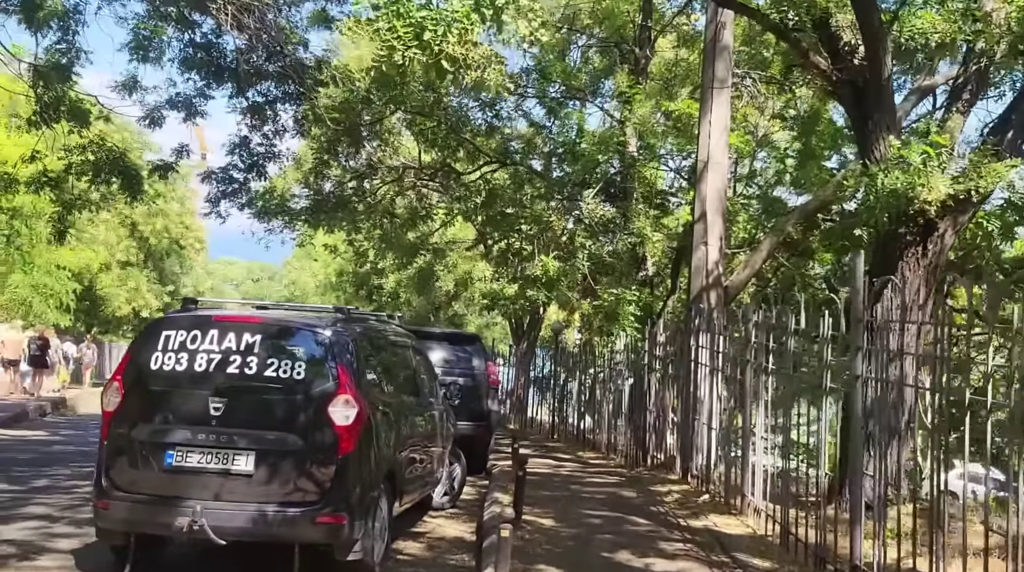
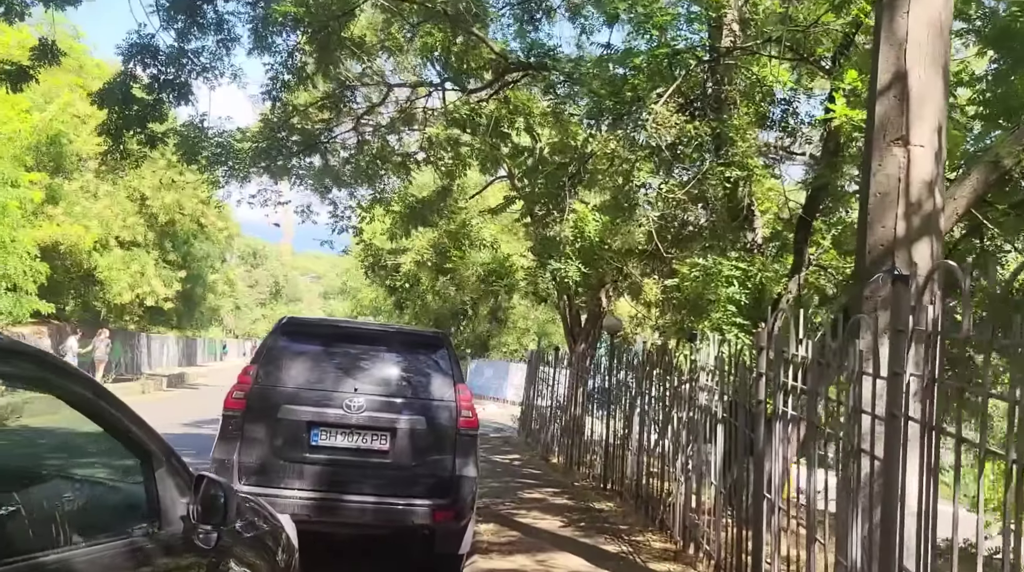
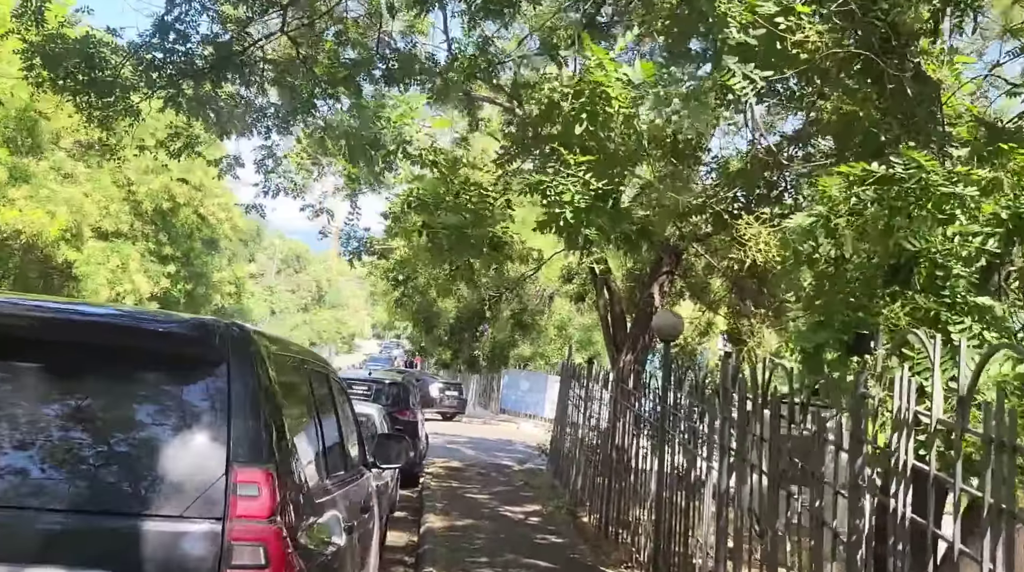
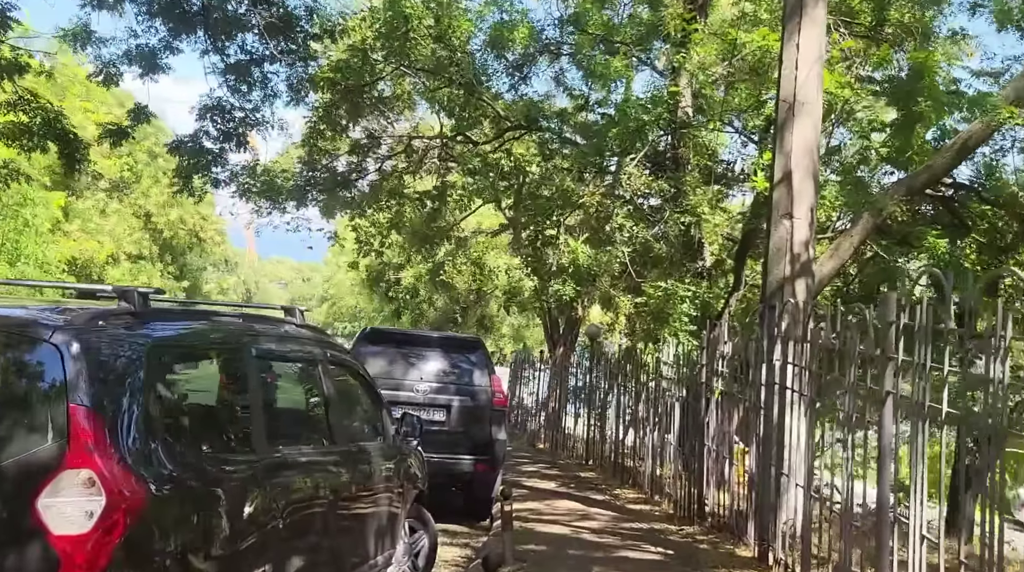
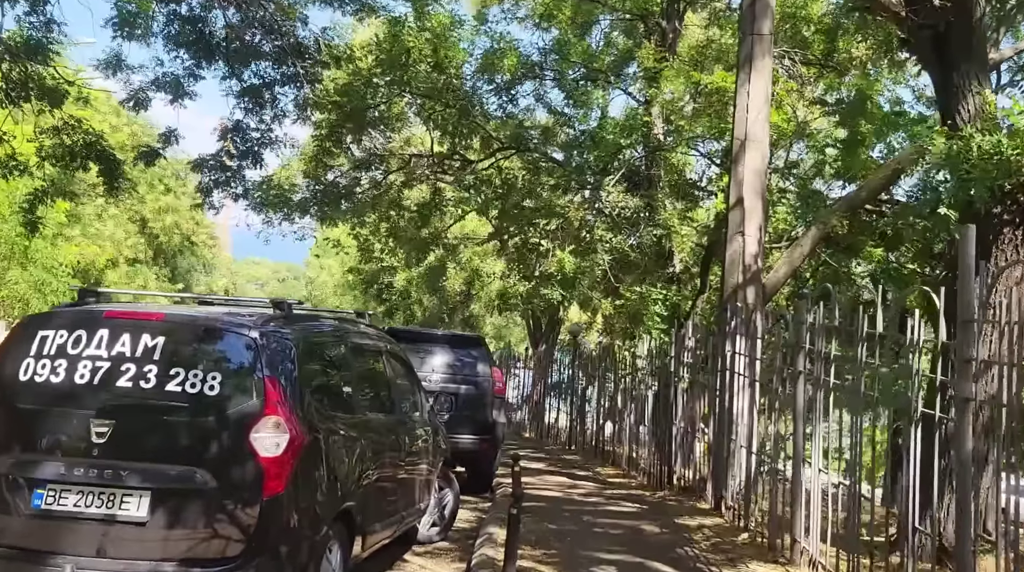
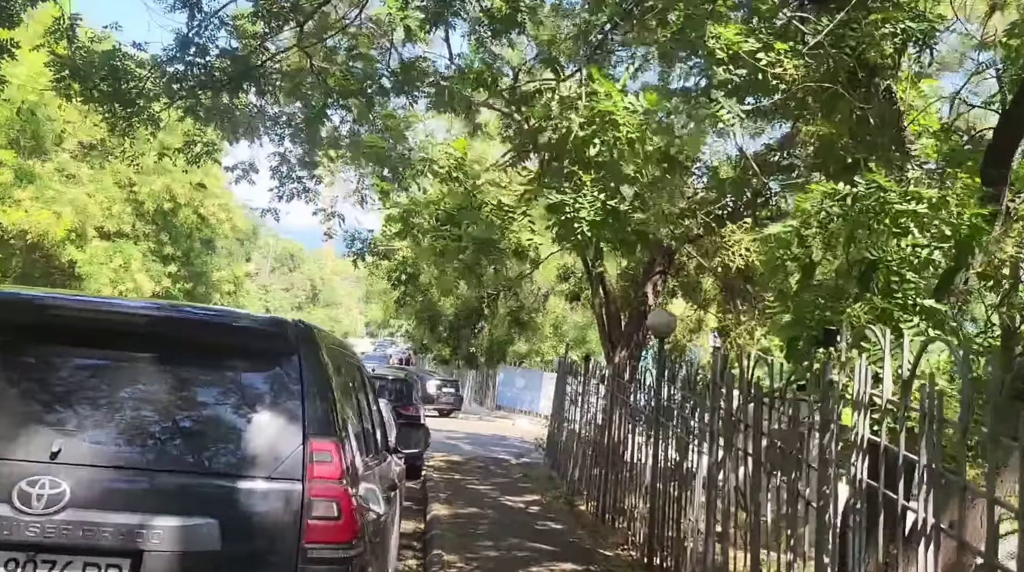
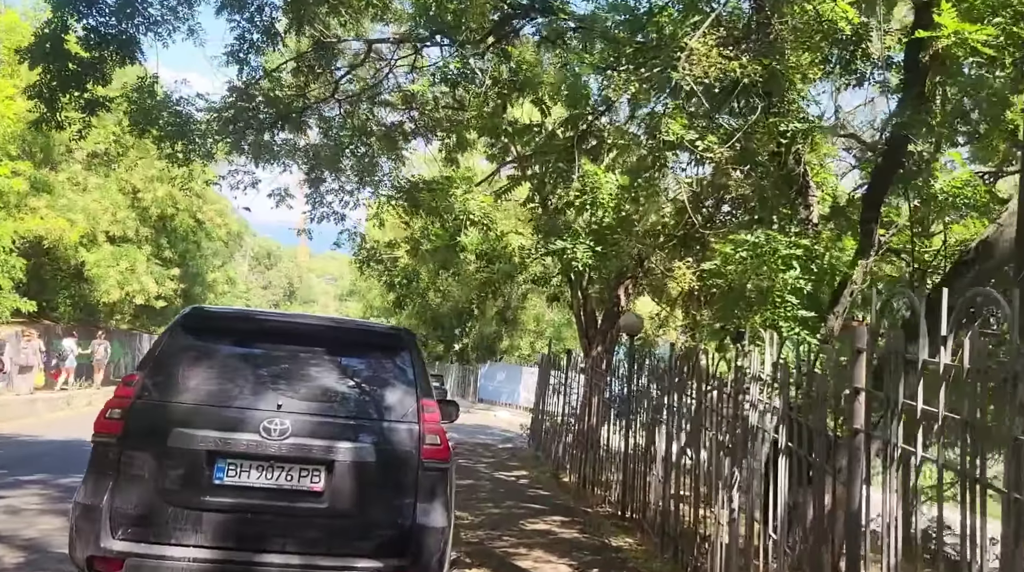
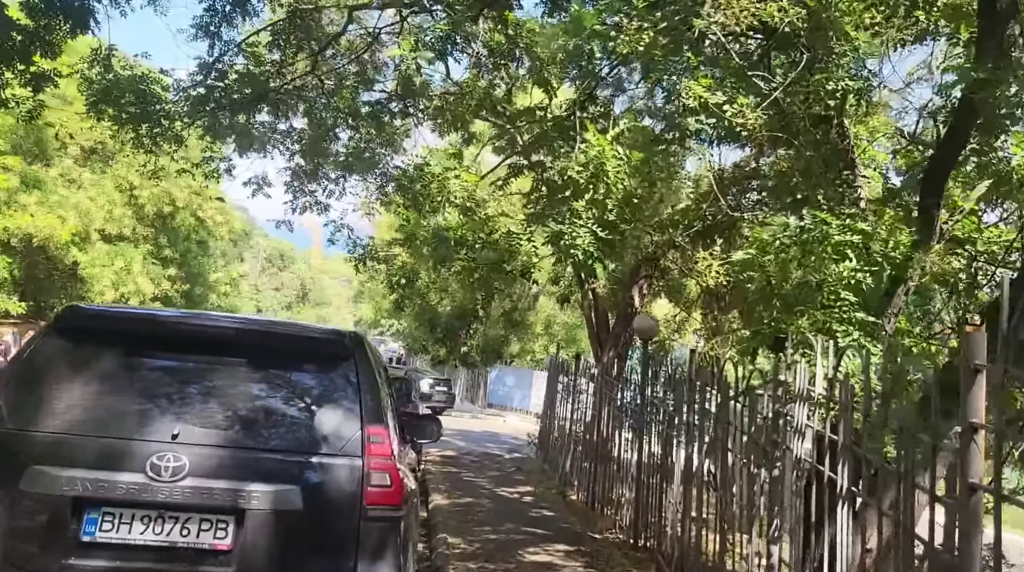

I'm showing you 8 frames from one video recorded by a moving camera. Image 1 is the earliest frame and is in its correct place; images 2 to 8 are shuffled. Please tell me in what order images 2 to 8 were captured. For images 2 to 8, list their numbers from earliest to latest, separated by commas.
5, 4, 2, 7, 8, 6, 3
